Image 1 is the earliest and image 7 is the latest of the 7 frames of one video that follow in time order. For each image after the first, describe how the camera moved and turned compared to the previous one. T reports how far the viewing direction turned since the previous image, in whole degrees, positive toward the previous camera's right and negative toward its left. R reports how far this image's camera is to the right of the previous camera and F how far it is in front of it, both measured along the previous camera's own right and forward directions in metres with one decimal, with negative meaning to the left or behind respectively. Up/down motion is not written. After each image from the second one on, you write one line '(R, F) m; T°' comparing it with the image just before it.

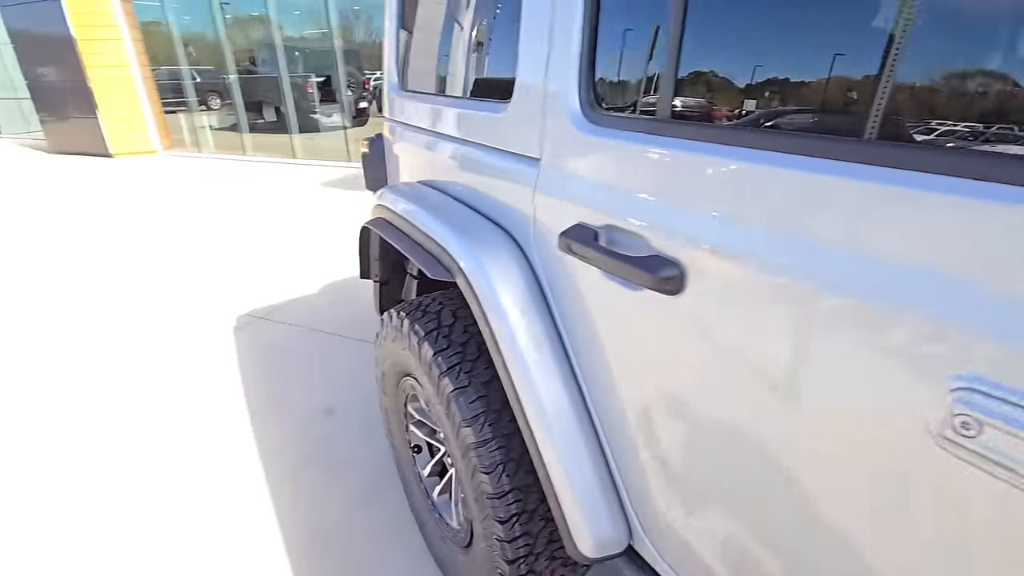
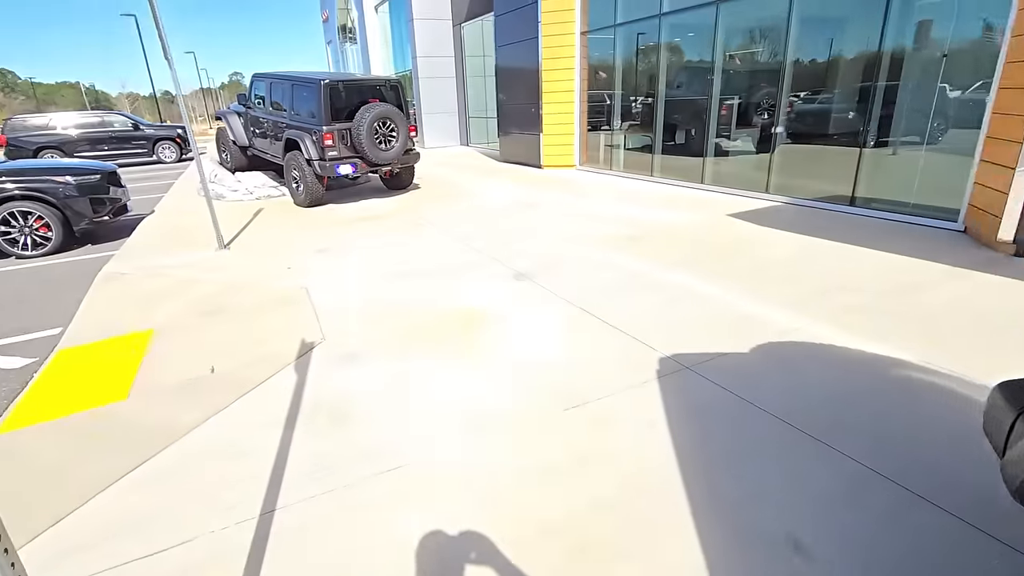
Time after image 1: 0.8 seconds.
(-0.7, +0.3) m; -35°
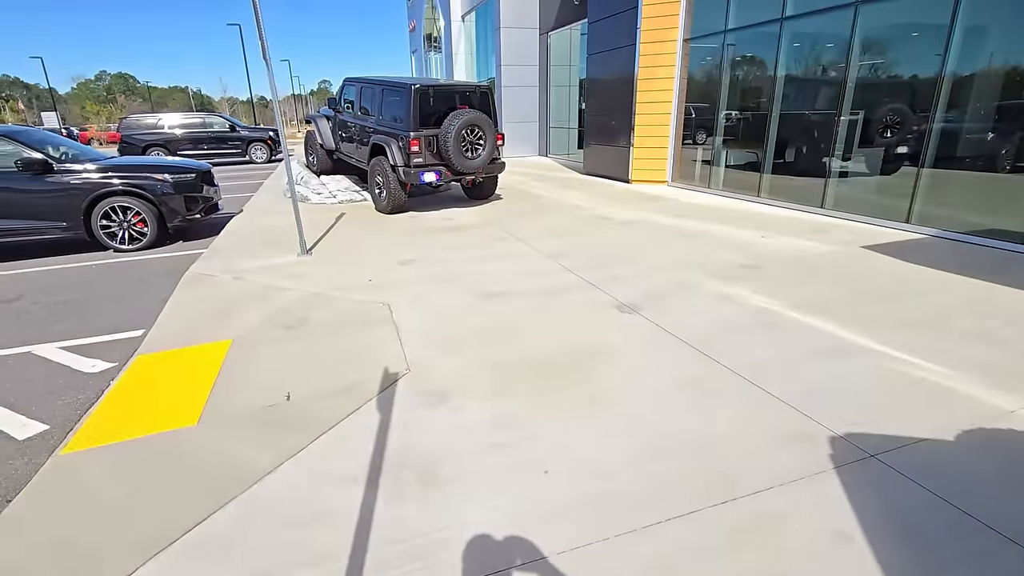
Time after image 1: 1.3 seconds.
(-0.3, +0.5) m; -7°
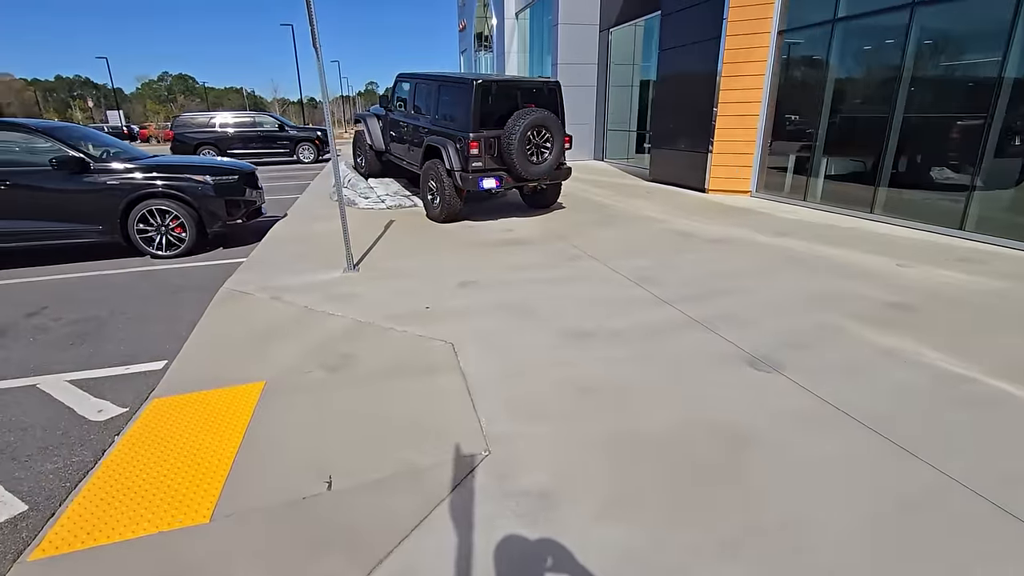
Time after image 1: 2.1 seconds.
(-0.3, +0.7) m; -4°
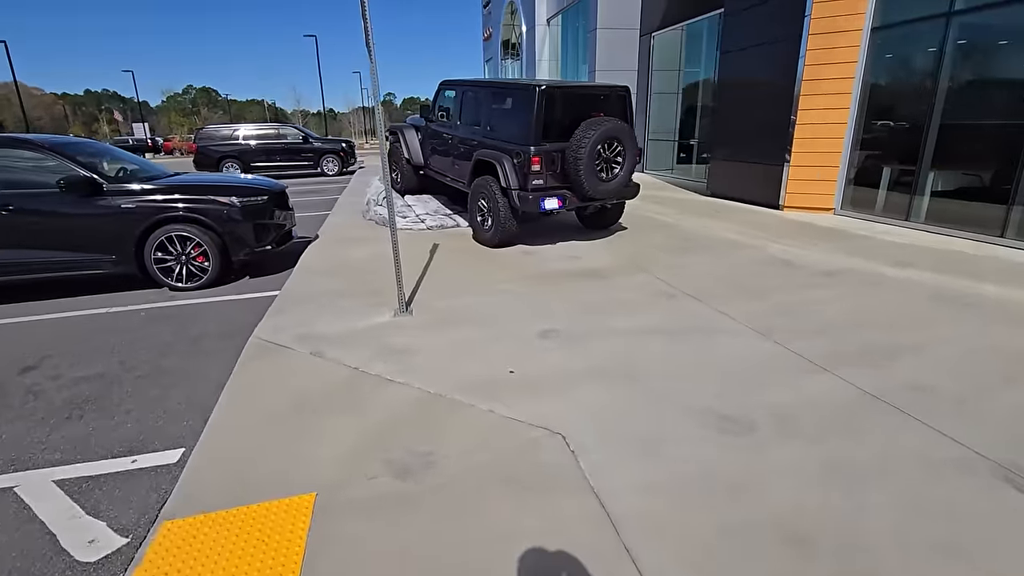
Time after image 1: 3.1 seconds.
(-0.5, +0.8) m; -2°
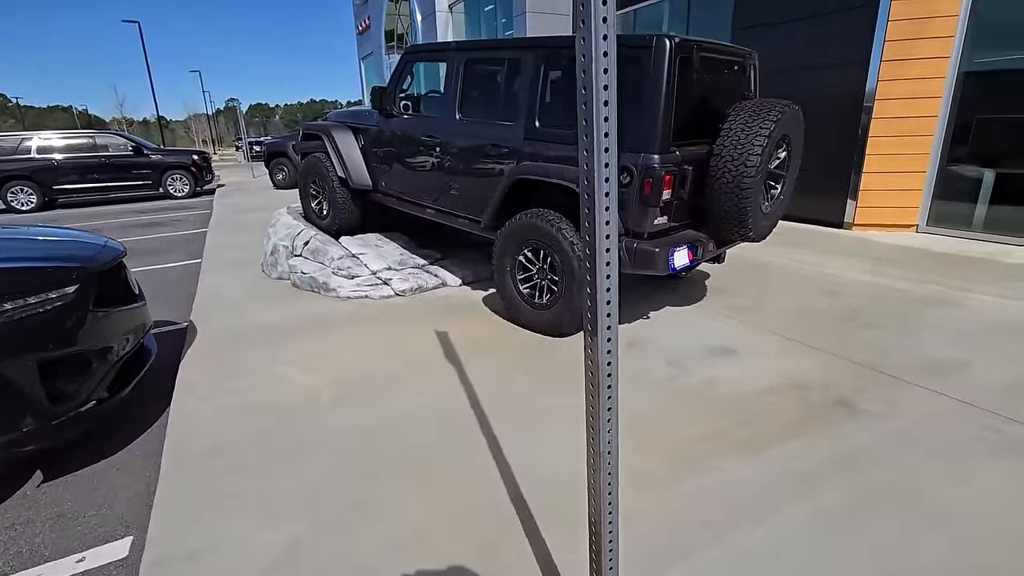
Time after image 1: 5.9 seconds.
(-1.2, +2.7) m; +14°
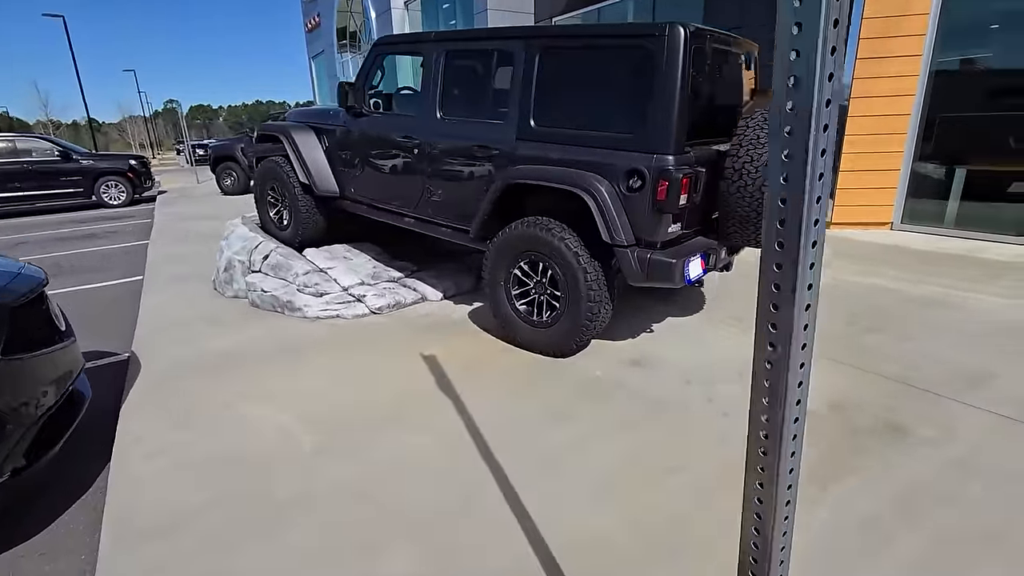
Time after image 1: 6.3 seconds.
(-0.2, +0.3) m; +5°
